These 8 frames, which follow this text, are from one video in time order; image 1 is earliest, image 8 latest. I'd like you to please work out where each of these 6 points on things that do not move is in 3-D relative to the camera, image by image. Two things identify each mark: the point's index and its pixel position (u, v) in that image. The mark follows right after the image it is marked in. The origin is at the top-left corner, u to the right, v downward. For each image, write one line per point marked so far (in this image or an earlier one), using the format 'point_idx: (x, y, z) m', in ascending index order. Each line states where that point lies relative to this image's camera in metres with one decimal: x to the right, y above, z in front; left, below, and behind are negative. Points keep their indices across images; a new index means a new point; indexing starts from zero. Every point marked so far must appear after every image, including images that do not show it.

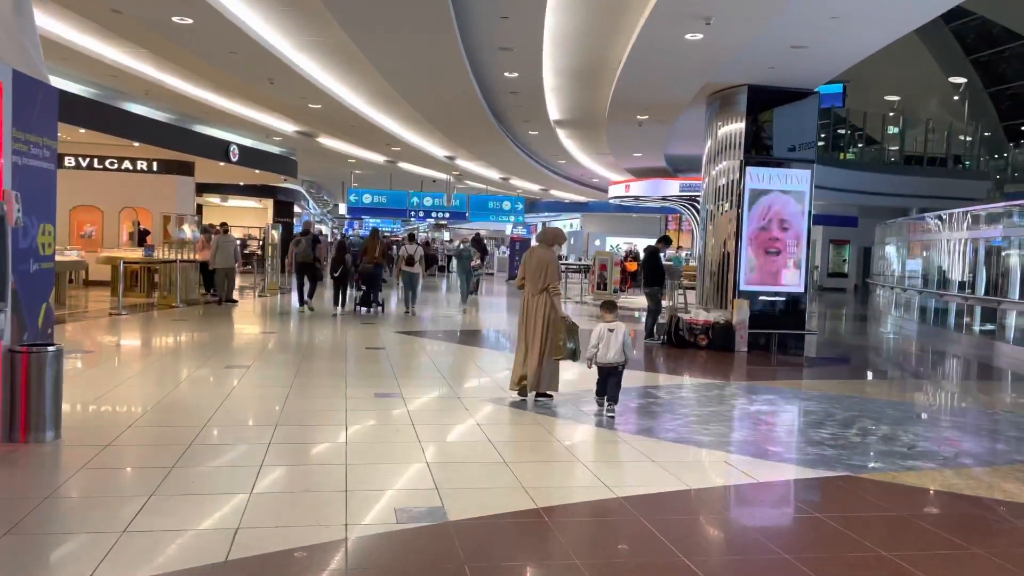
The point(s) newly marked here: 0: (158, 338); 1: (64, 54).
0: (-5.0, -0.7, +11.6) m
1: (-5.1, +2.7, +9.1) m
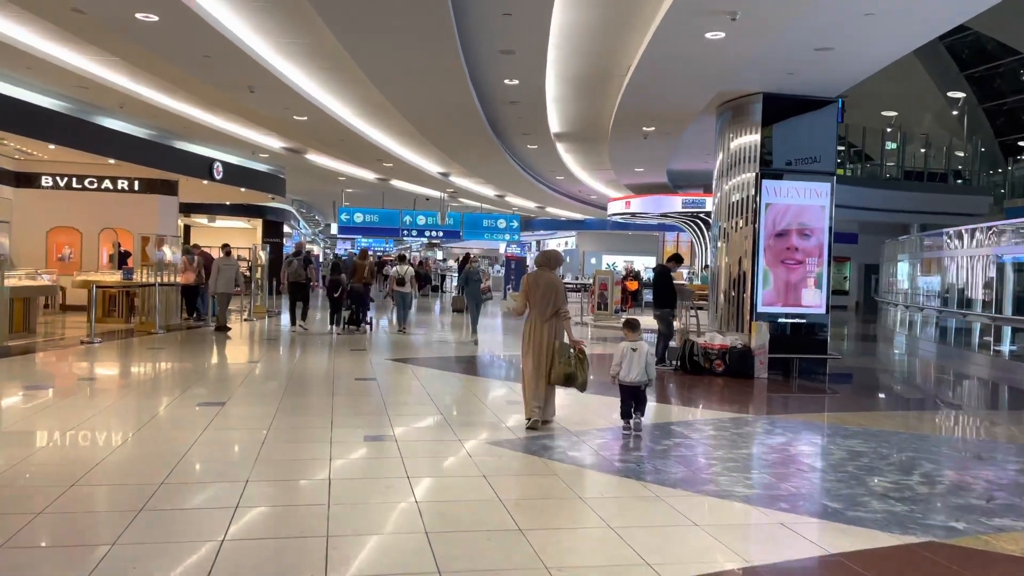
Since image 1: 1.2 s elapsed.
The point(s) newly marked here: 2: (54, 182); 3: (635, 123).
0: (-5.0, -1.0, +10.8) m
1: (-5.1, +2.4, +8.4) m
2: (-9.2, +2.1, +16.1) m
3: (+1.6, +2.2, +10.5) m
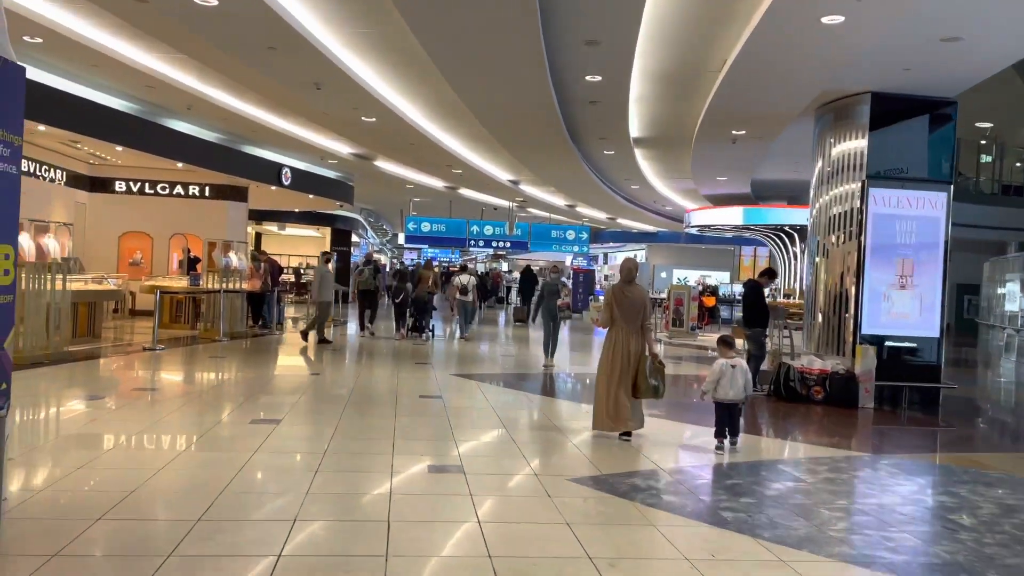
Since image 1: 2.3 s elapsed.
0: (-4.0, -1.1, +10.5) m
1: (-4.3, +2.3, +8.1) m
2: (-7.8, +2.0, +16.2) m
3: (+2.6, +2.0, +9.8) m
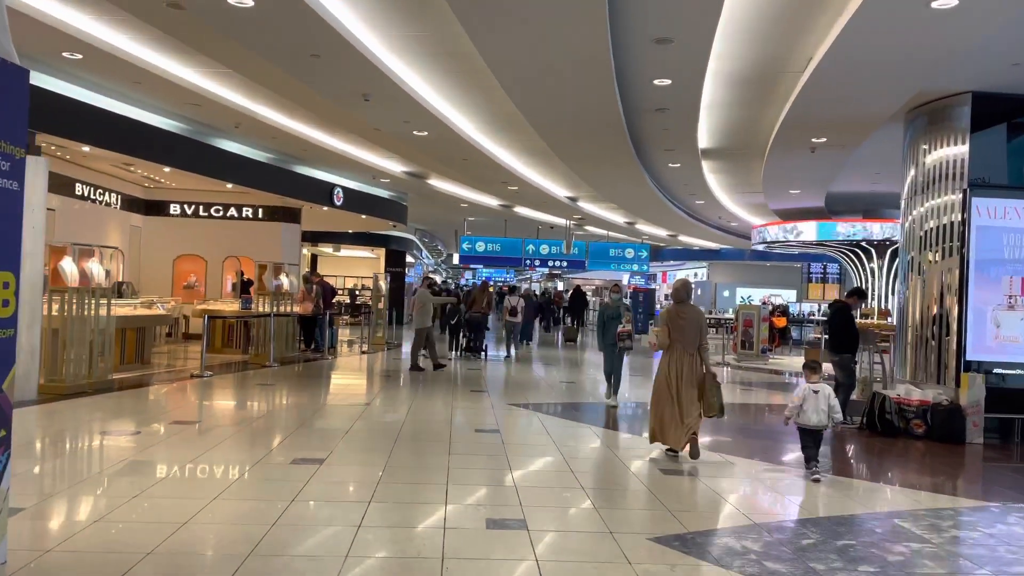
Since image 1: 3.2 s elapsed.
0: (-3.3, -1.4, +10.1) m
1: (-3.7, +2.1, +7.9) m
2: (-6.6, +1.6, +16.1) m
3: (+3.3, +1.7, +9.0) m
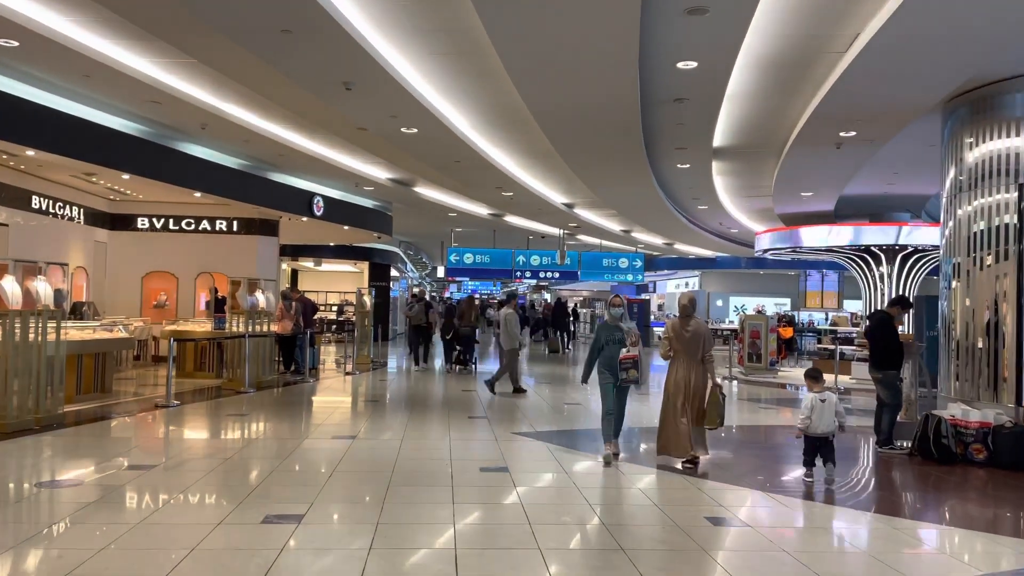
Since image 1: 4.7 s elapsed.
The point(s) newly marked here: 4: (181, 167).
0: (-3.3, -1.6, +9.1) m
1: (-3.7, +1.9, +6.9) m
2: (-6.8, +1.2, +15.1) m
3: (+3.3, +1.6, +8.2) m
4: (-4.2, +1.5, +10.2) m
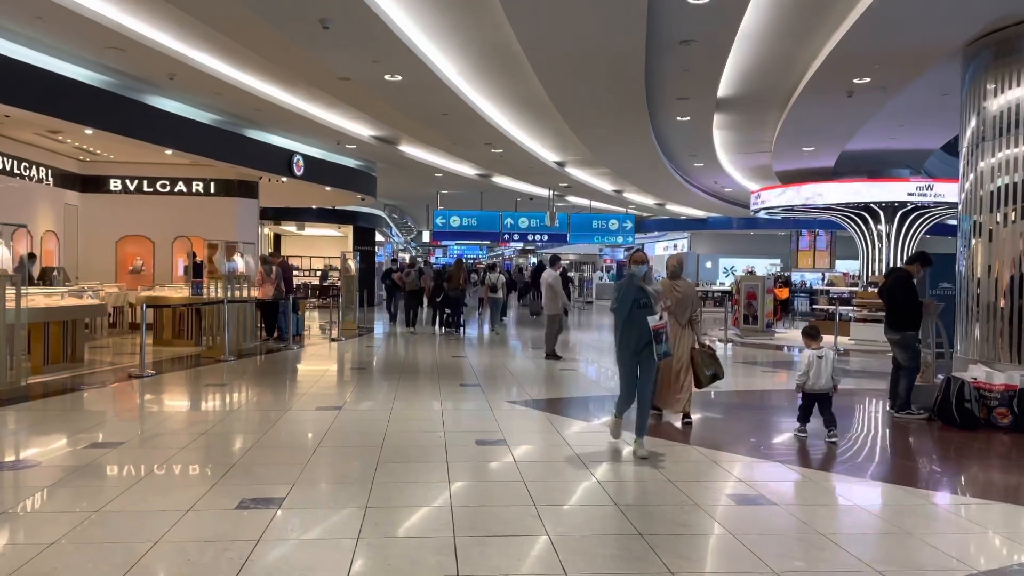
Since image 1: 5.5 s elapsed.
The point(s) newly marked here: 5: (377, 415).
0: (-3.3, -1.2, +8.6) m
1: (-3.8, +2.2, +6.3) m
2: (-7.0, +1.8, +14.4) m
3: (+3.2, +2.1, +7.7) m
4: (-4.3, +2.0, +9.5) m
5: (-1.3, -1.3, +7.6) m
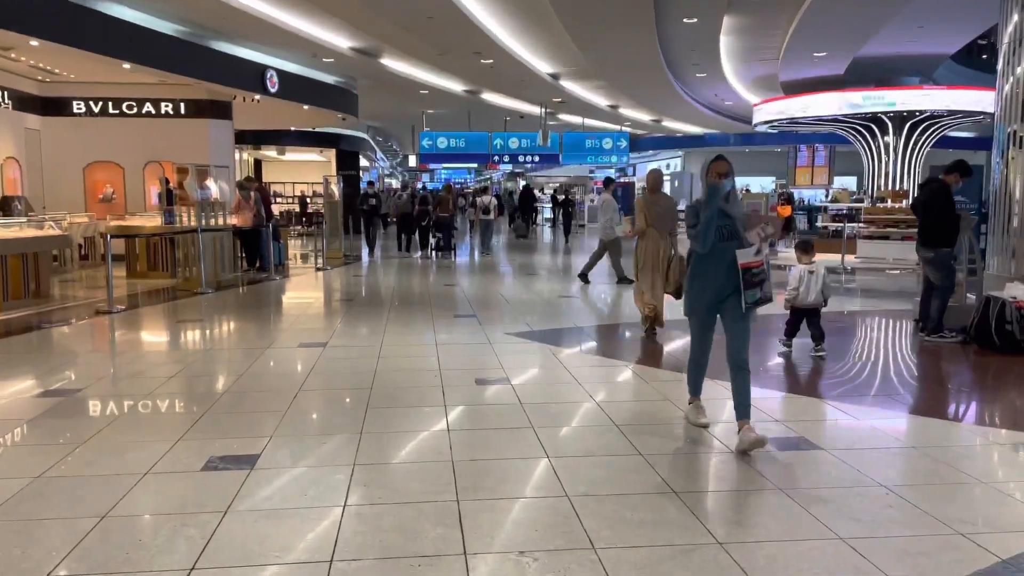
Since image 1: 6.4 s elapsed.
0: (-3.3, -0.5, +8.1) m
1: (-3.8, +2.7, +5.4) m
2: (-7.2, +3.0, +13.5) m
3: (+3.1, +2.8, +6.9) m
4: (-4.4, +2.7, +8.6) m
5: (-1.3, -0.6, +7.0) m
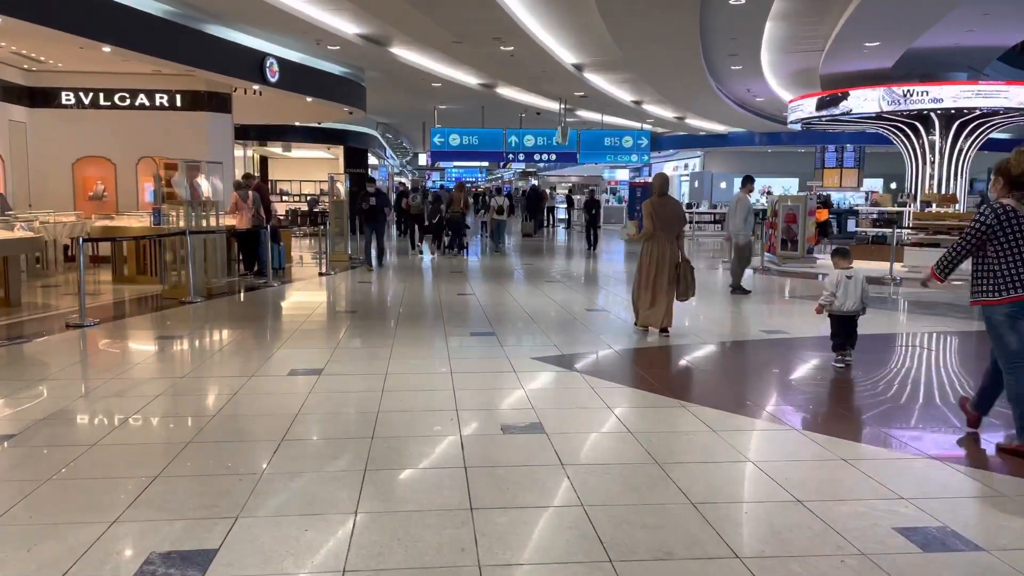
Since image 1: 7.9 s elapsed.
0: (-3.1, -0.6, +7.2) m
1: (-3.6, +2.6, +4.5) m
2: (-6.8, +3.0, +12.6) m
3: (+3.3, +2.6, +5.9) m
4: (-4.1, +2.7, +7.7) m
5: (-1.1, -0.7, +6.1) m
